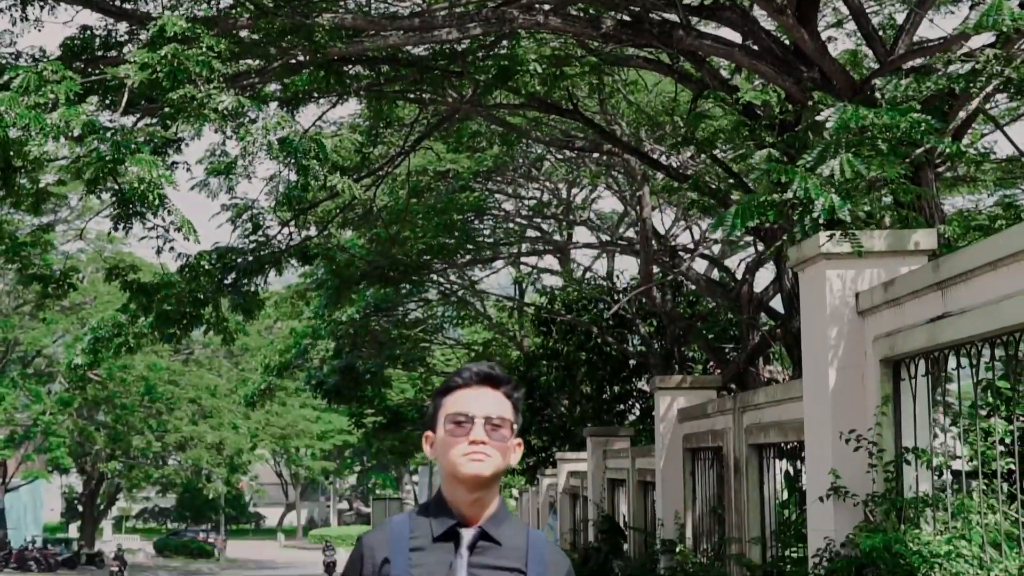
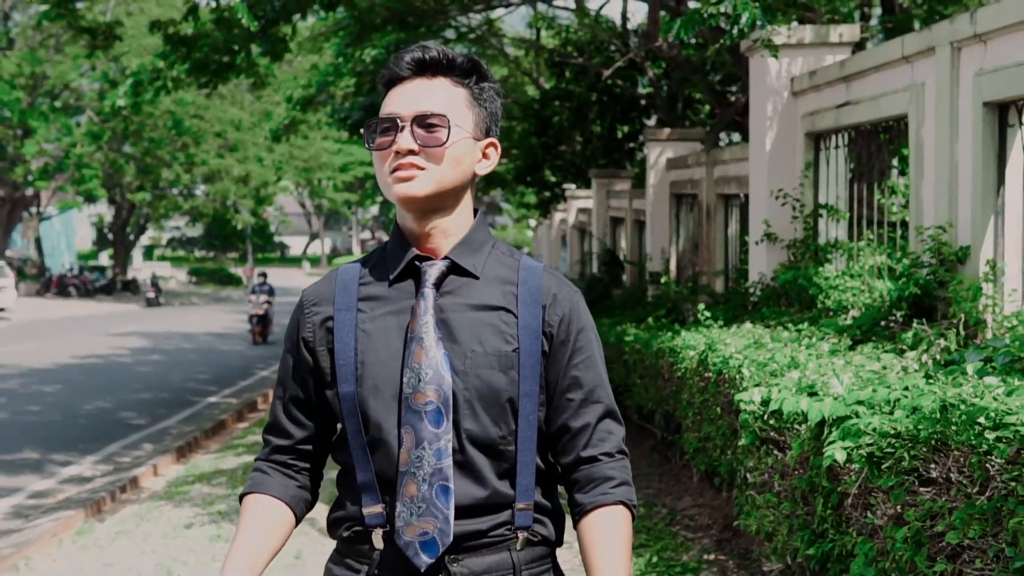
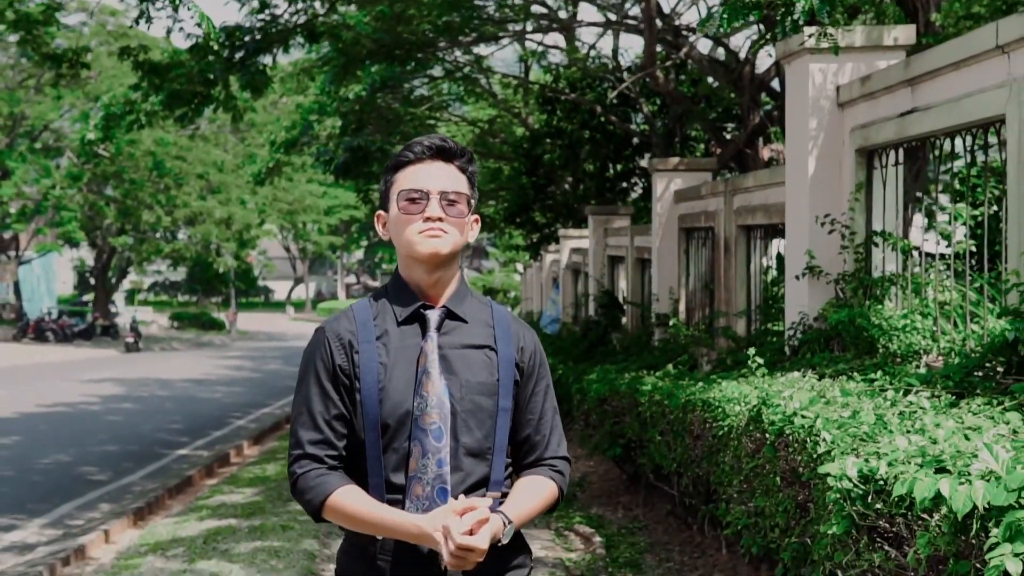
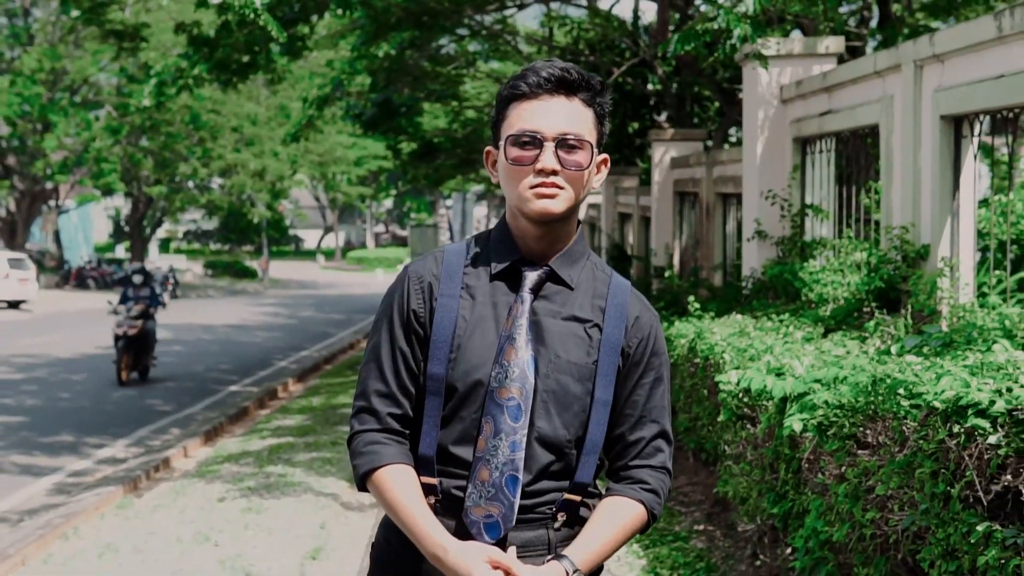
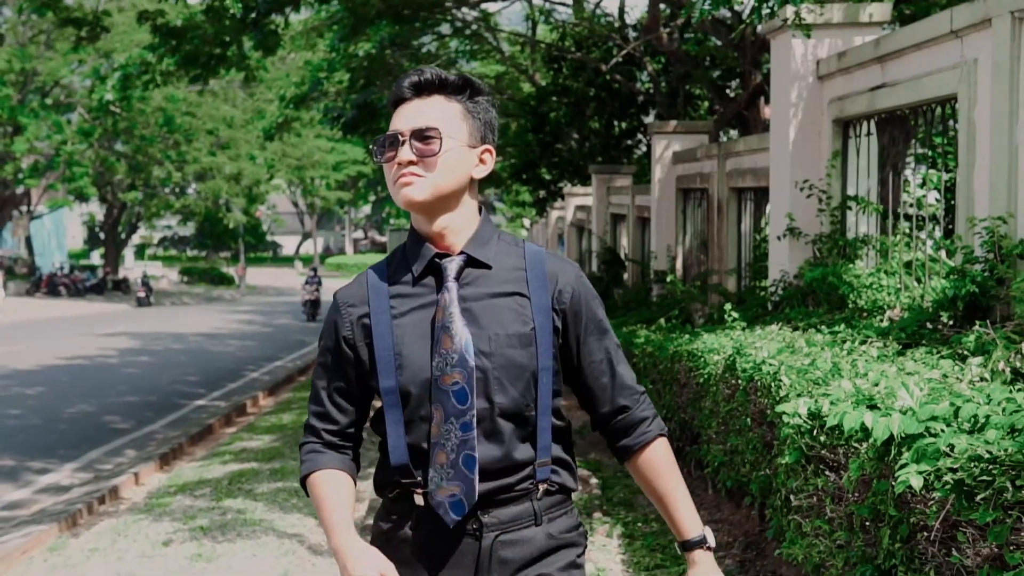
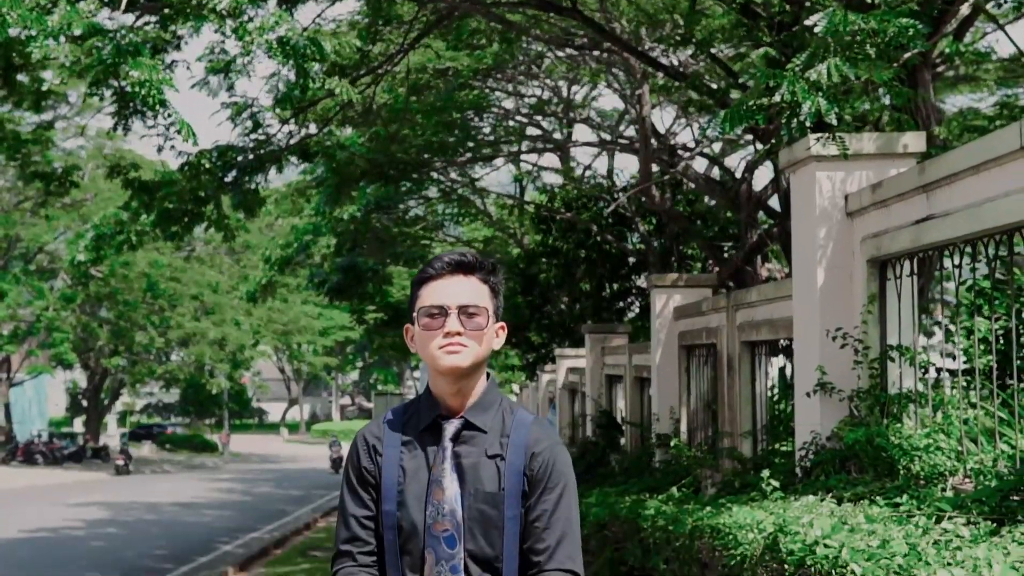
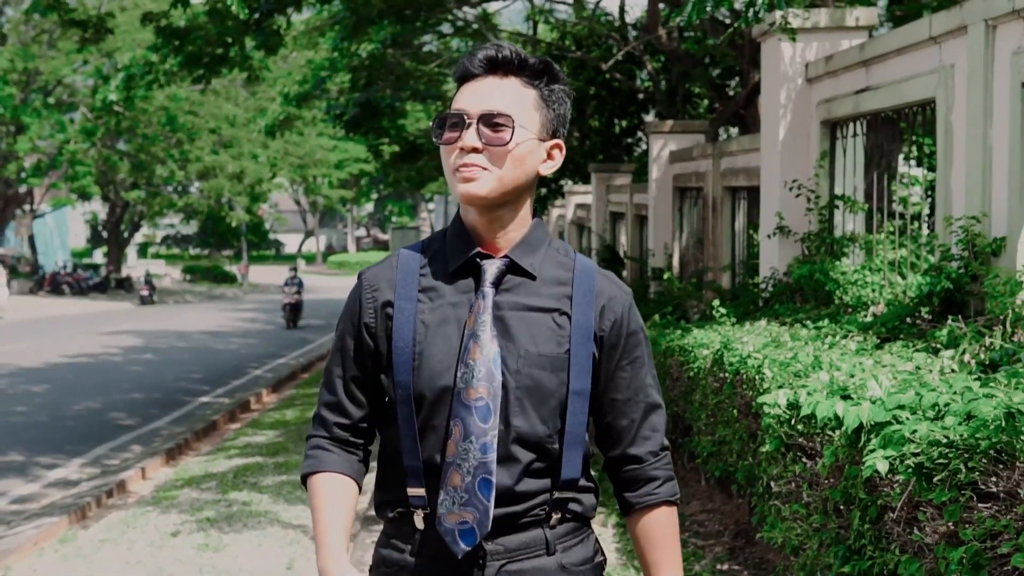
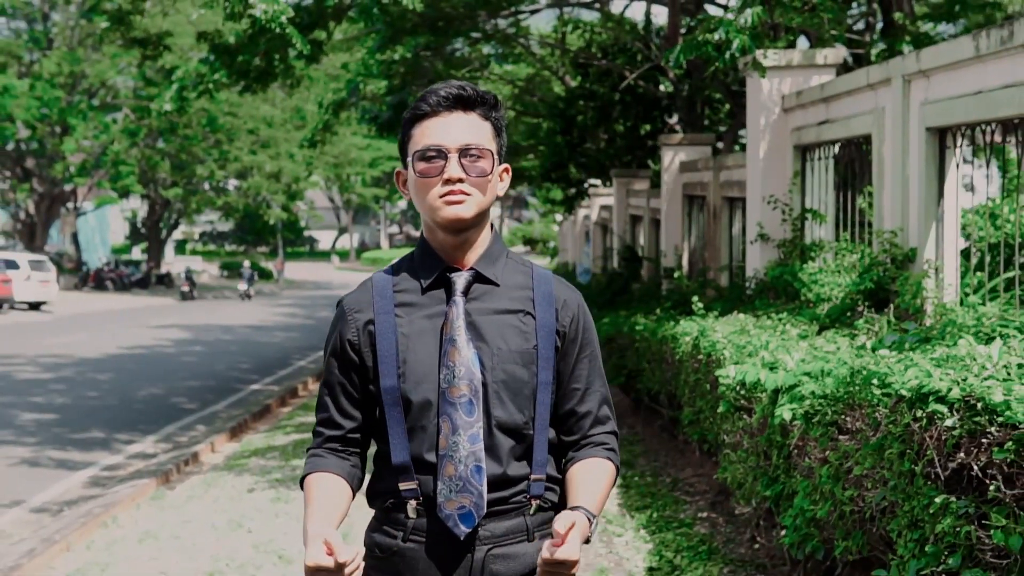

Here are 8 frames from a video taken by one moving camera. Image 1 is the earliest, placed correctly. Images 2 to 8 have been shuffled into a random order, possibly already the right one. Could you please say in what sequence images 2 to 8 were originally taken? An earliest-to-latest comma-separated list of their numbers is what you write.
6, 3, 5, 7, 2, 4, 8
